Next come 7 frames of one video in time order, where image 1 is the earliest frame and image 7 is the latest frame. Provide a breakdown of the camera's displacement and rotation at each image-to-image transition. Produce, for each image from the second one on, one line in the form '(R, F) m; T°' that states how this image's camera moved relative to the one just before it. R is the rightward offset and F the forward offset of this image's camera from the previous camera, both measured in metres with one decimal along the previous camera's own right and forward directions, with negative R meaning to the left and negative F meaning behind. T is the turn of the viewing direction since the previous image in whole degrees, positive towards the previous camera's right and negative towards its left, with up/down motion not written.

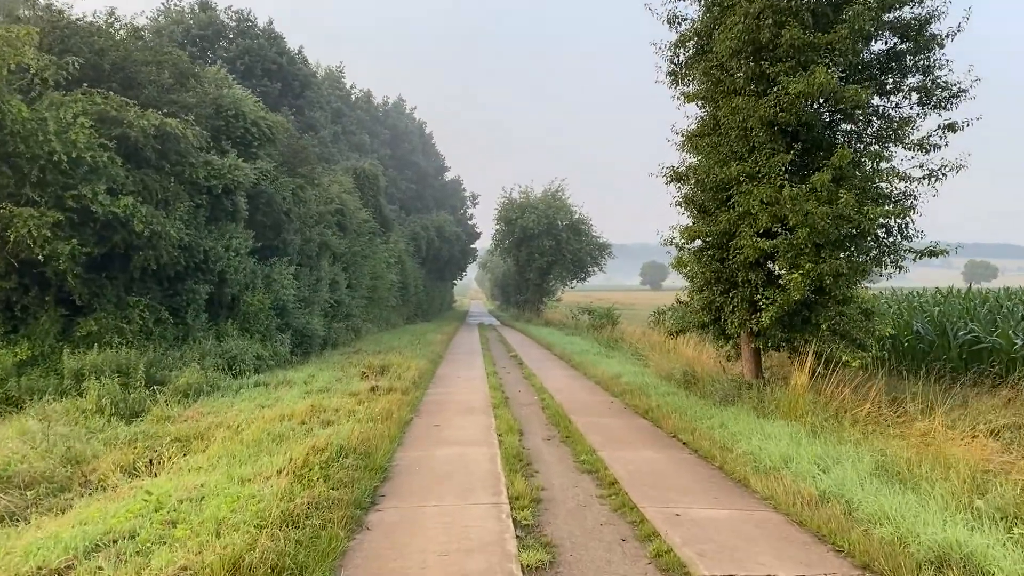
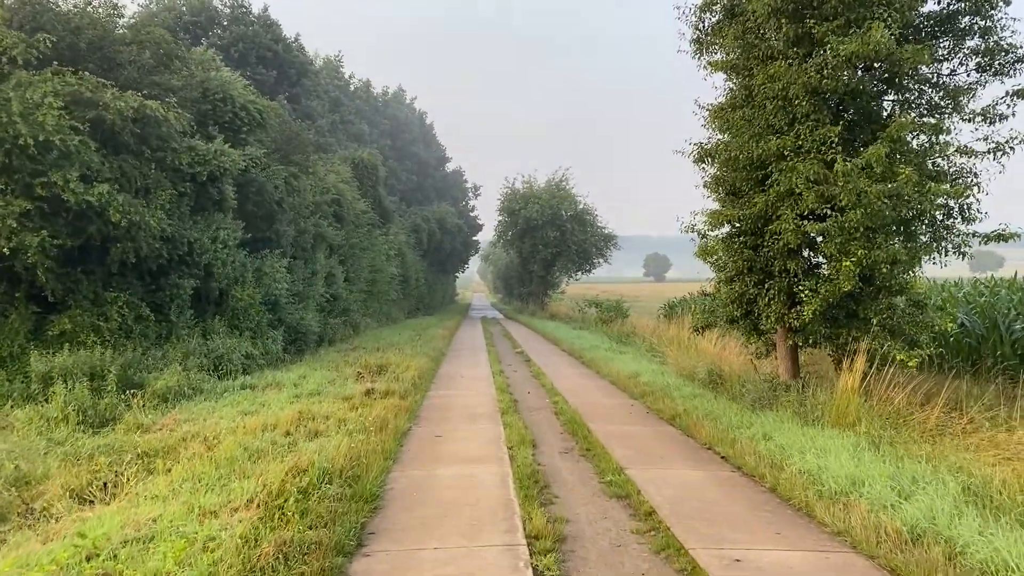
(-0.1, +0.9) m; 0°
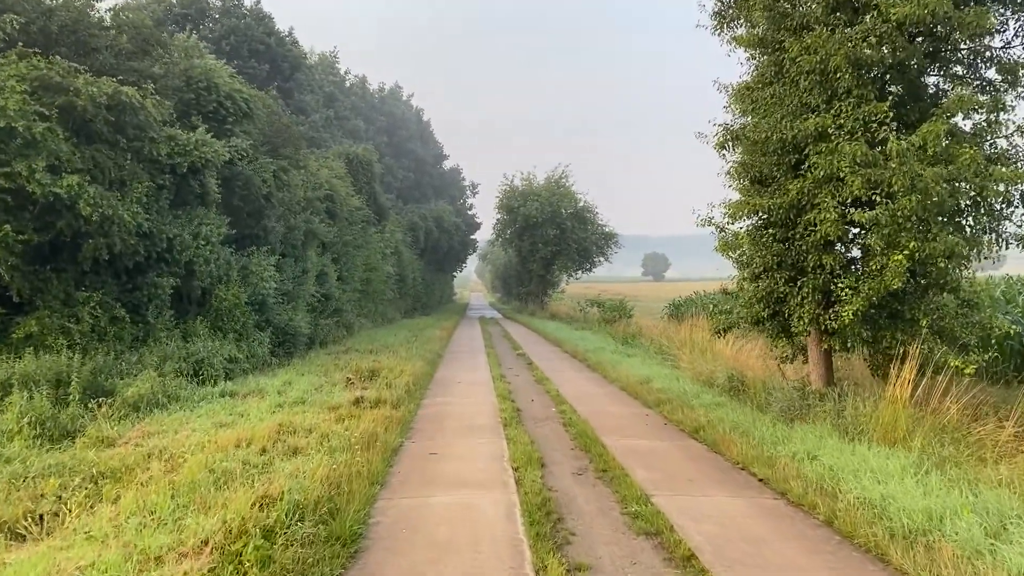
(0.0, +0.8) m; 0°
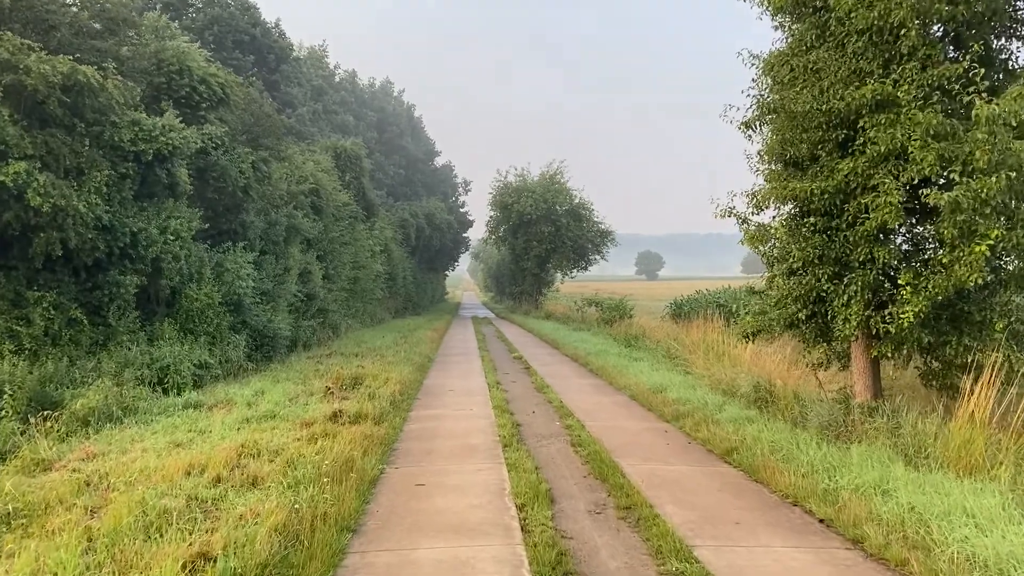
(-0.1, +1.0) m; 0°
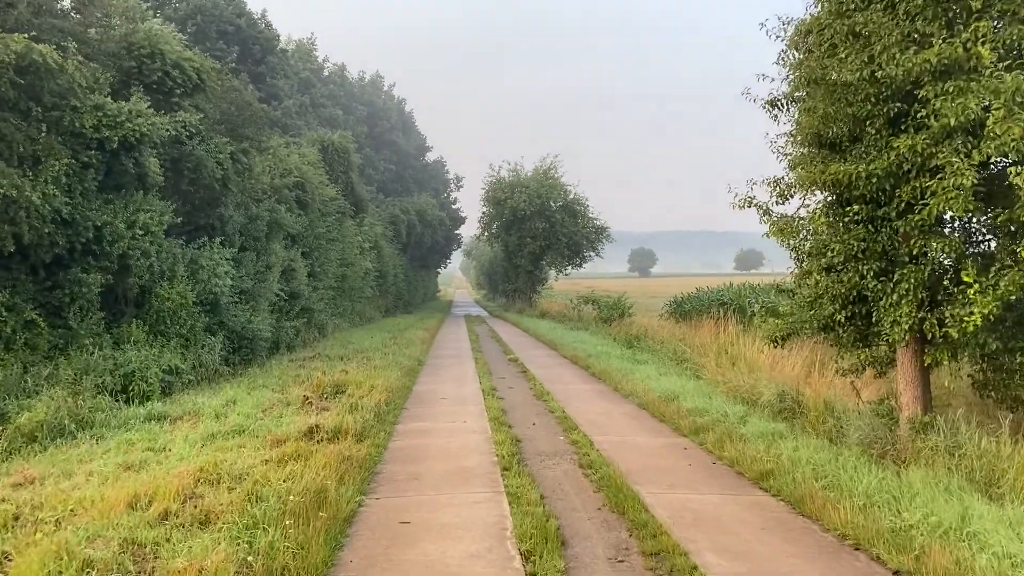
(0.0, +0.8) m; +1°
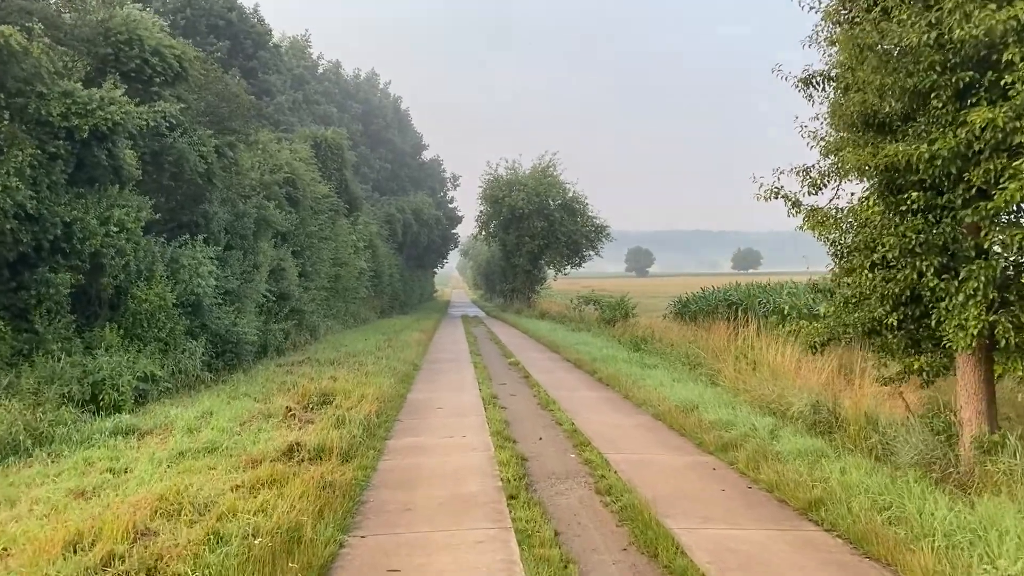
(-0.1, +0.7) m; 0°
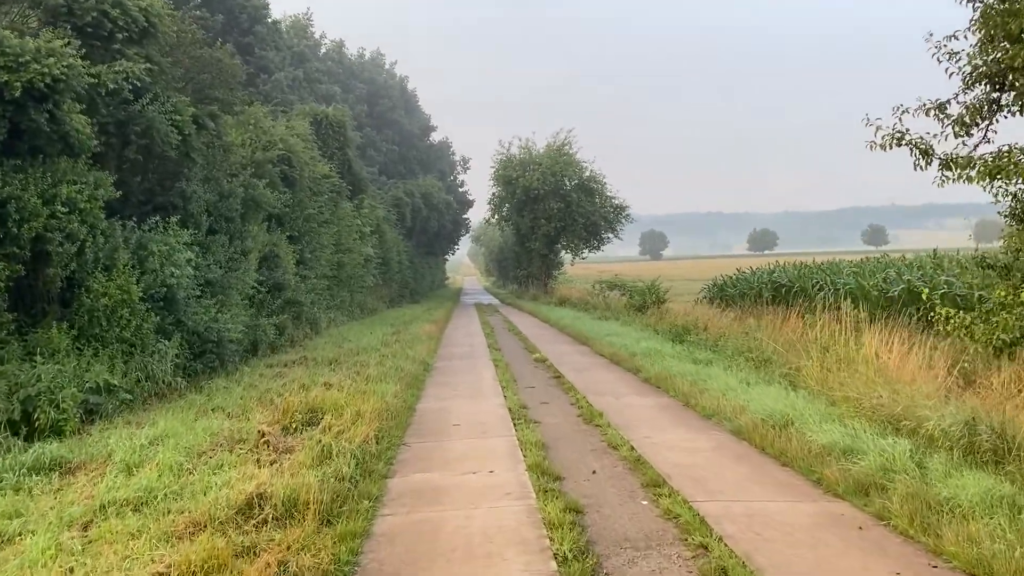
(-0.2, +1.7) m; -1°
